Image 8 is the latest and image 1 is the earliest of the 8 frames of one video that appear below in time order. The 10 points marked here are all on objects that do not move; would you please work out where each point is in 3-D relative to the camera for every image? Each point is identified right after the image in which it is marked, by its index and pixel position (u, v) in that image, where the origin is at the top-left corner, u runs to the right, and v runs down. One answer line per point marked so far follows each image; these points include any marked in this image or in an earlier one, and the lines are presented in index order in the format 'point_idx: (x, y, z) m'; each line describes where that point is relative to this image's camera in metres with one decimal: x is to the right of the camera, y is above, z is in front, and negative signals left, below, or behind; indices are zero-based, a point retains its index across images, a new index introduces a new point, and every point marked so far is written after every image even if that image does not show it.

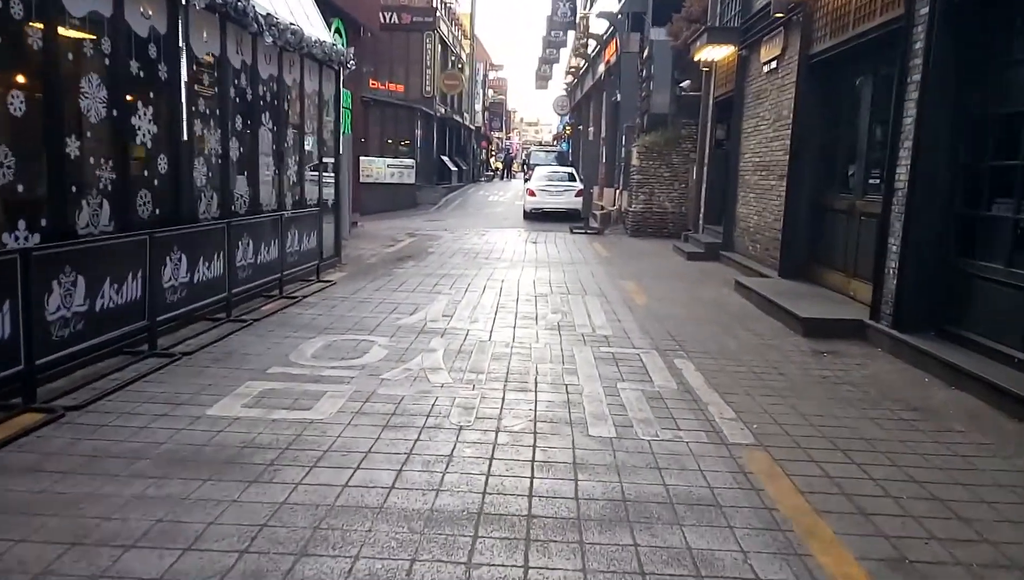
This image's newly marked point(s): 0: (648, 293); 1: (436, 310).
0: (+2.4, -0.1, +11.1) m
1: (-1.1, -0.3, +9.2) m
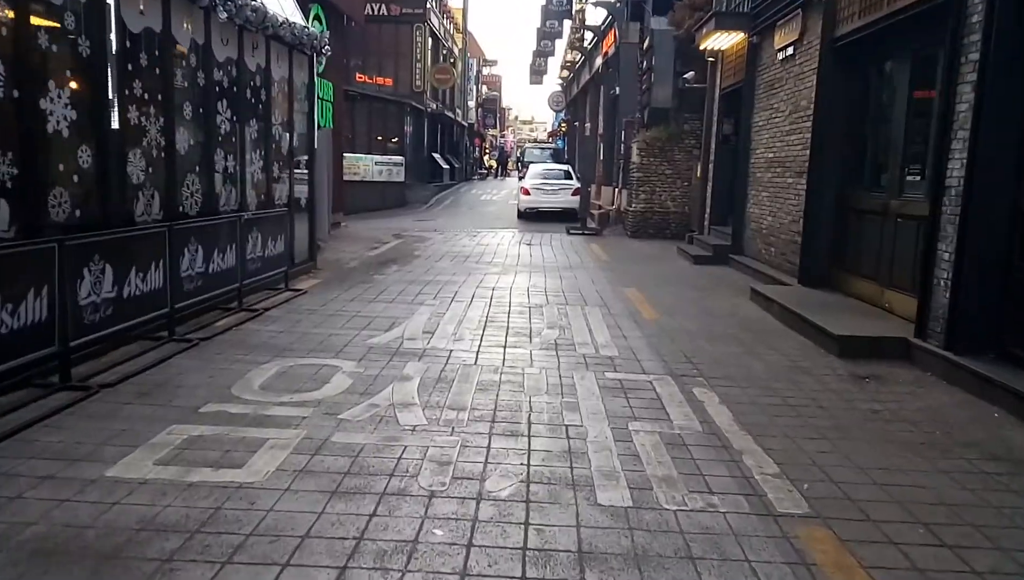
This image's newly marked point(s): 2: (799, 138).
0: (+2.3, -0.2, +10.0) m
1: (-1.2, -0.4, +8.1) m
2: (+5.2, +2.7, +11.4) m
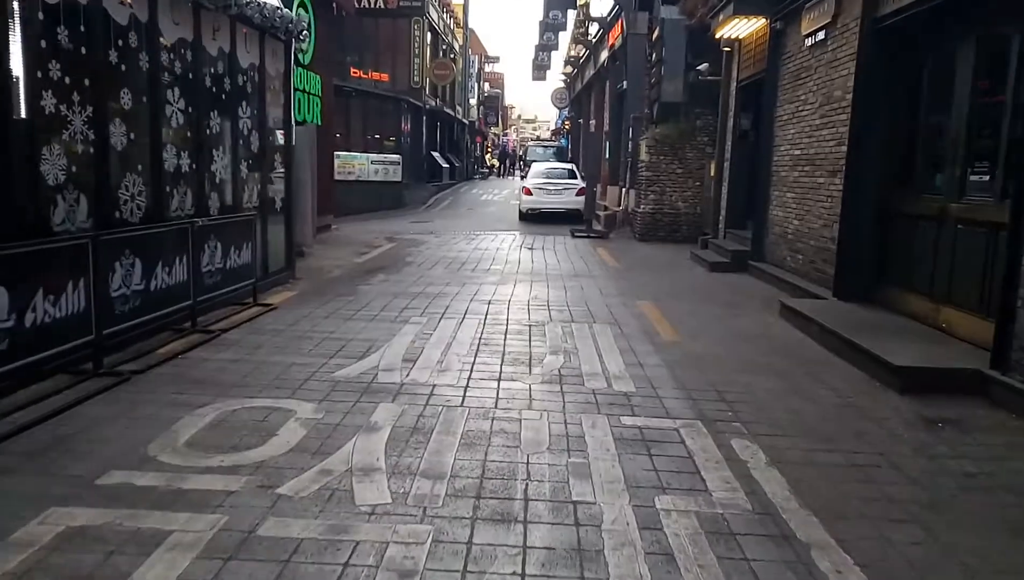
0: (+2.3, -0.4, +8.8) m
1: (-1.3, -0.7, +6.9) m
2: (+5.2, +2.5, +10.2) m
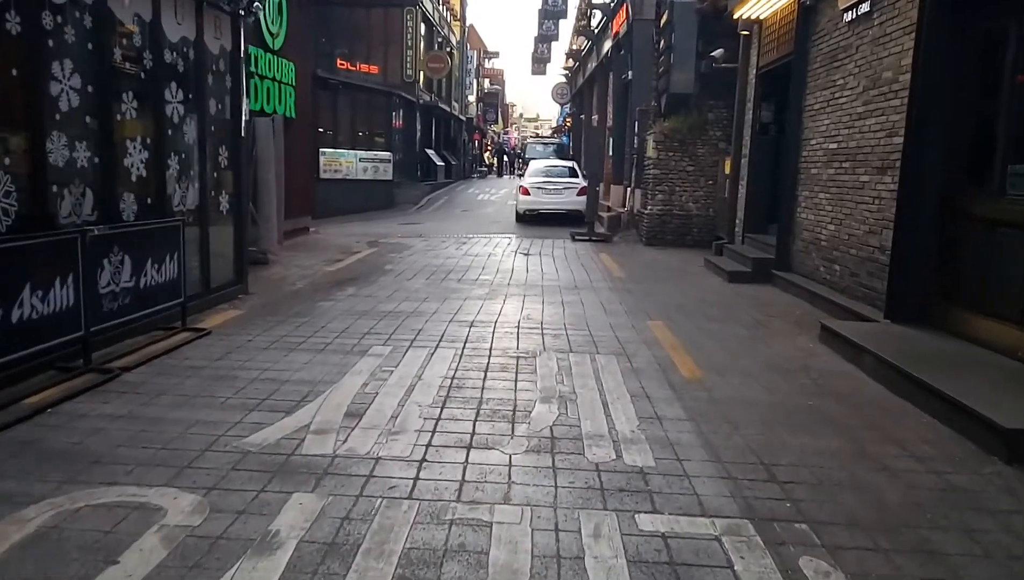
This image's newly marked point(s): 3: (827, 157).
0: (+2.1, -0.7, +7.2) m
1: (-1.4, -0.9, +5.3) m
2: (+5.0, +2.3, +8.6) m
3: (+5.1, +2.2, +10.2) m
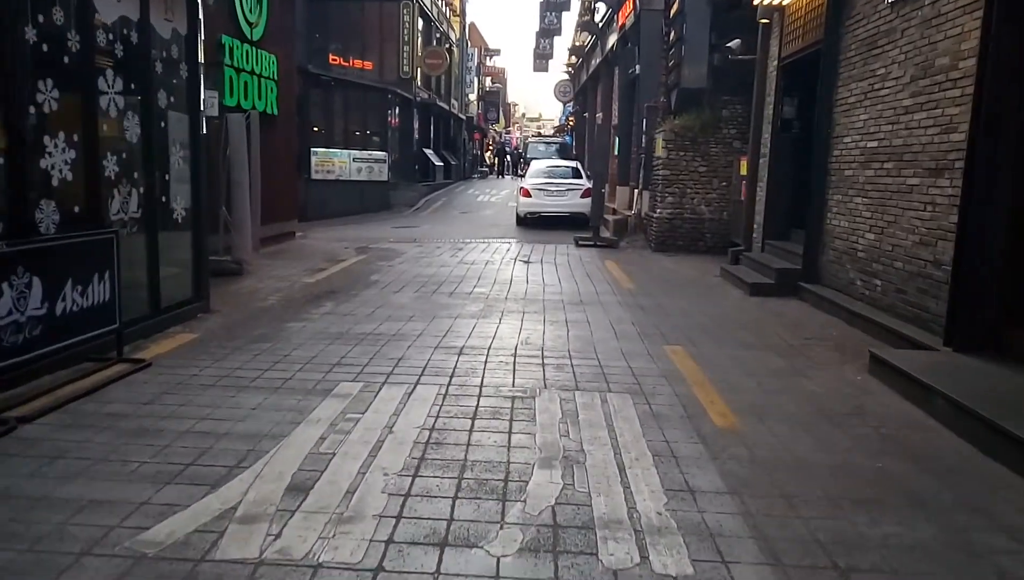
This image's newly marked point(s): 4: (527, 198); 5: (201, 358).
0: (+2.0, -0.9, +6.1) m
1: (-1.5, -1.2, +4.2) m
2: (+5.0, +2.0, +7.4) m
3: (+5.1, +1.9, +9.0) m
4: (+0.5, +2.9, +19.9) m
5: (-3.2, -0.7, +6.4) m
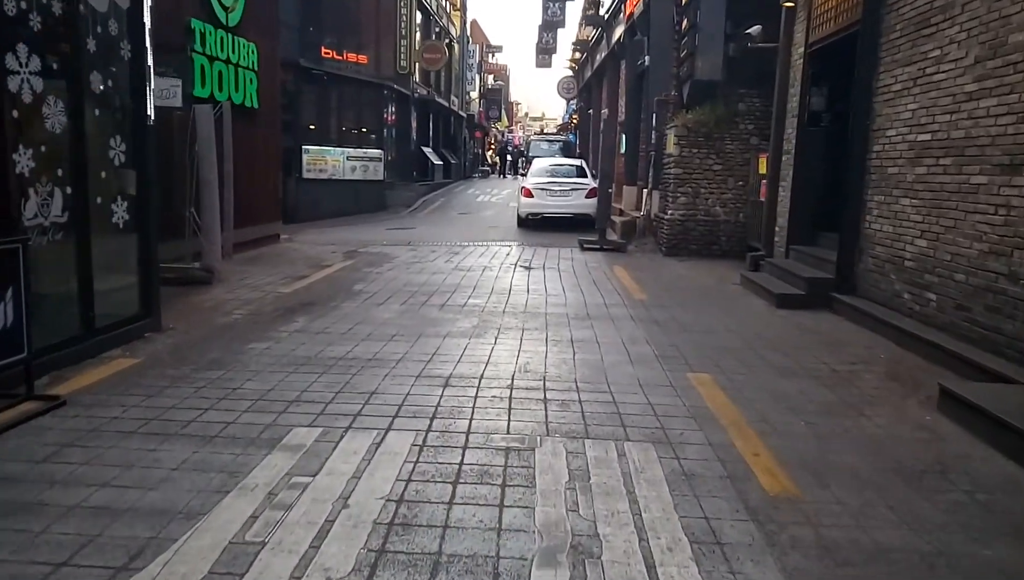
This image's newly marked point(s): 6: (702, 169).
0: (+2.0, -1.1, +4.9) m
1: (-1.6, -1.3, +3.1) m
2: (+4.9, +1.9, +6.3) m
3: (+5.0, +1.7, +7.9) m
4: (+0.5, +2.7, +18.8) m
5: (-3.2, -0.9, +5.3) m
6: (+4.4, +2.9, +14.7) m
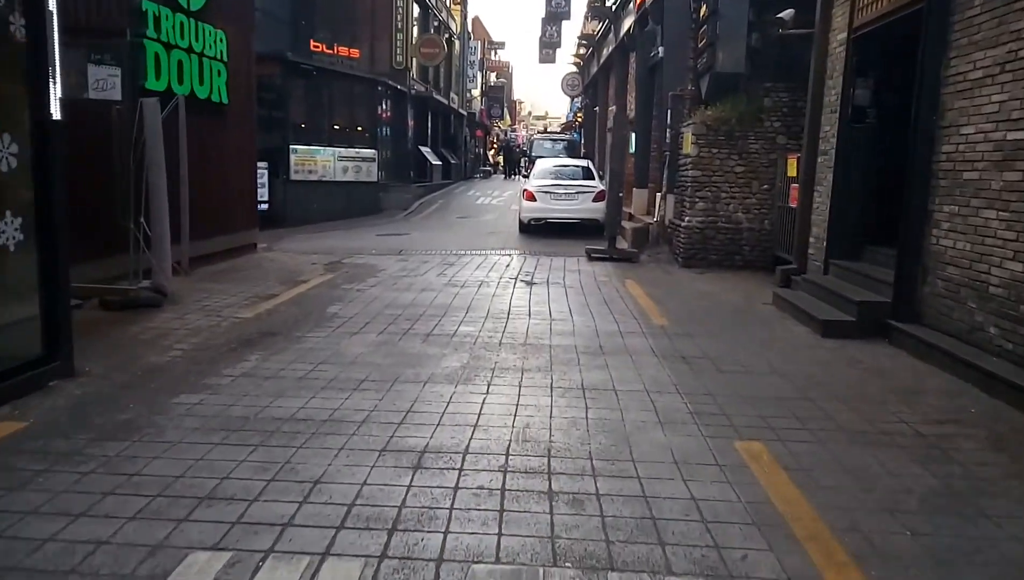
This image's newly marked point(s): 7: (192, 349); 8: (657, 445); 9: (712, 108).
0: (+2.0, -1.4, +3.5) m
1: (-1.6, -1.7, +1.6) m
2: (+4.9, +1.5, +4.8) m
3: (+5.0, +1.4, +6.4) m
4: (+0.5, +2.4, +17.4) m
5: (-3.3, -1.2, +3.9) m
6: (+4.4, +2.5, +13.3) m
7: (-3.5, -0.7, +6.9) m
8: (+1.1, -1.2, +4.7) m
9: (+4.3, +3.9, +13.4) m
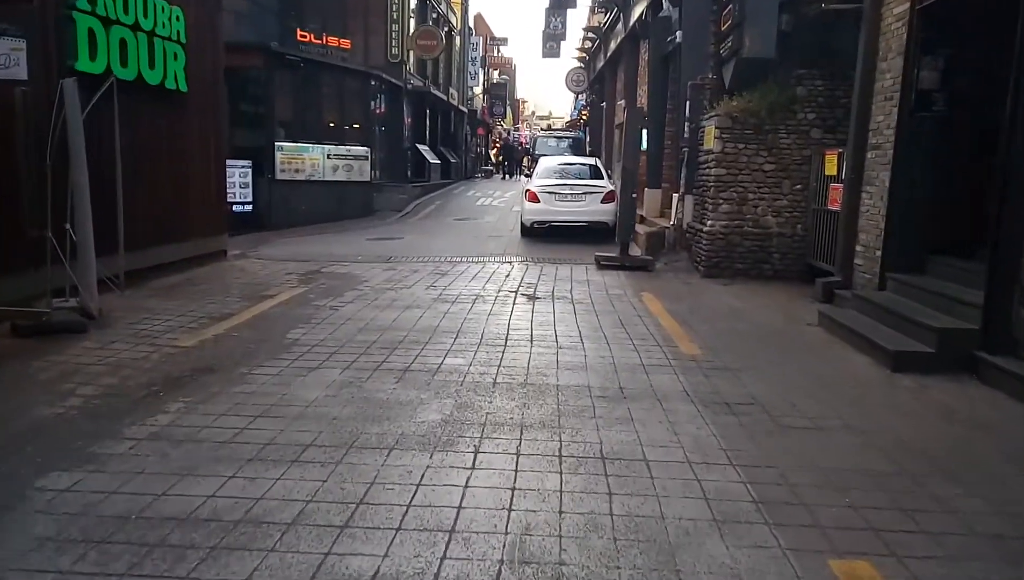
0: (+1.9, -1.7, +1.9) m
1: (-1.7, -1.9, +0.1) m
2: (+4.9, +1.3, +3.3) m
3: (+5.0, +1.1, +4.9) m
4: (+0.6, +2.2, +15.8) m
5: (-3.3, -1.5, +2.4) m
6: (+4.5, +2.3, +11.7) m
7: (-3.6, -0.9, +5.4) m
8: (+1.1, -1.4, +3.2) m
9: (+4.3, +3.6, +11.9) m
